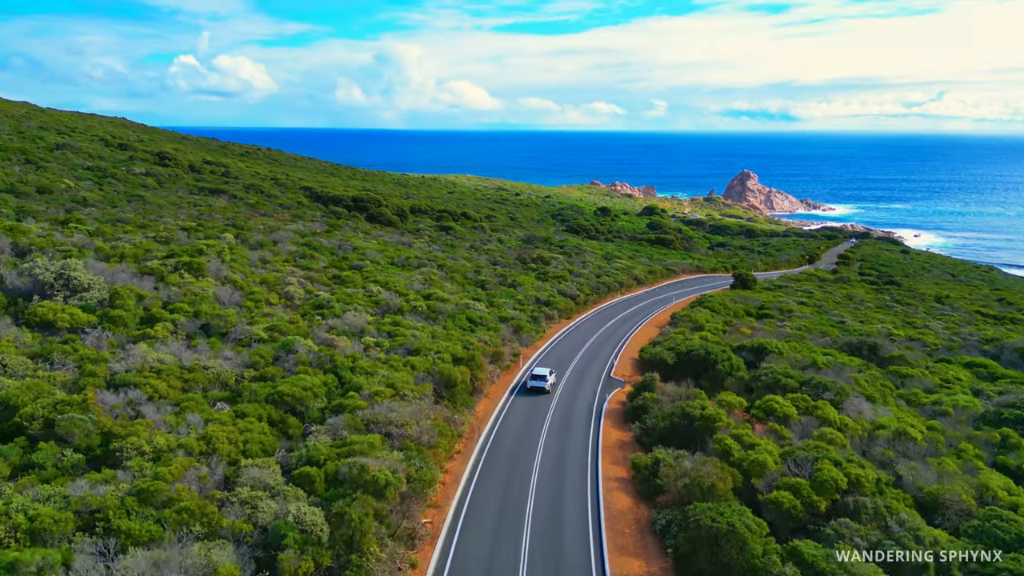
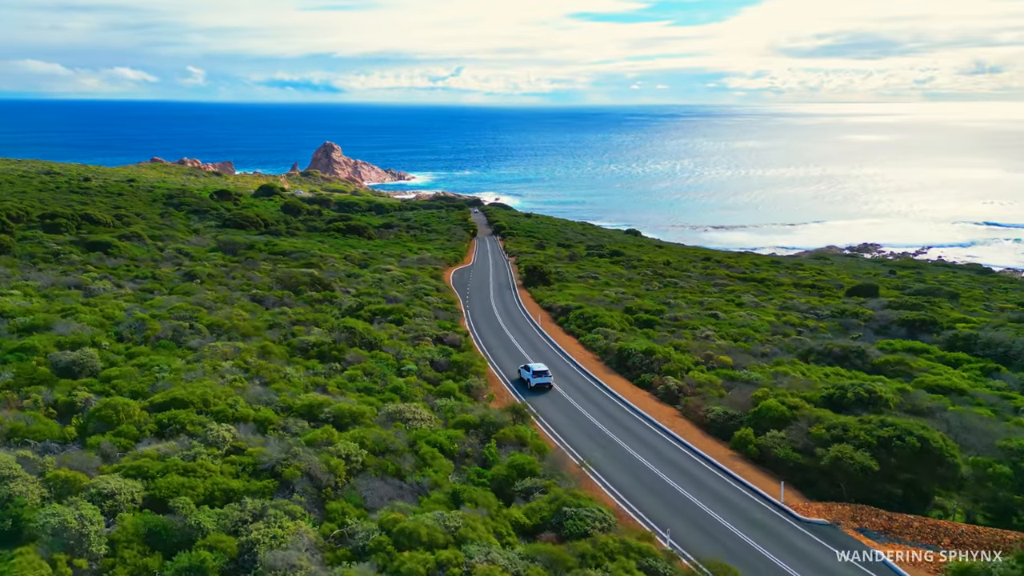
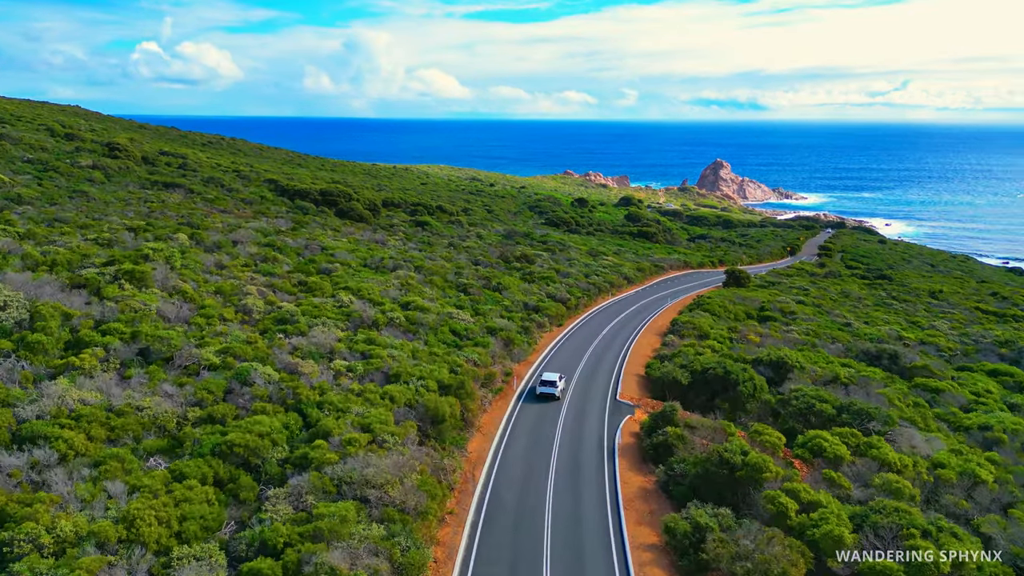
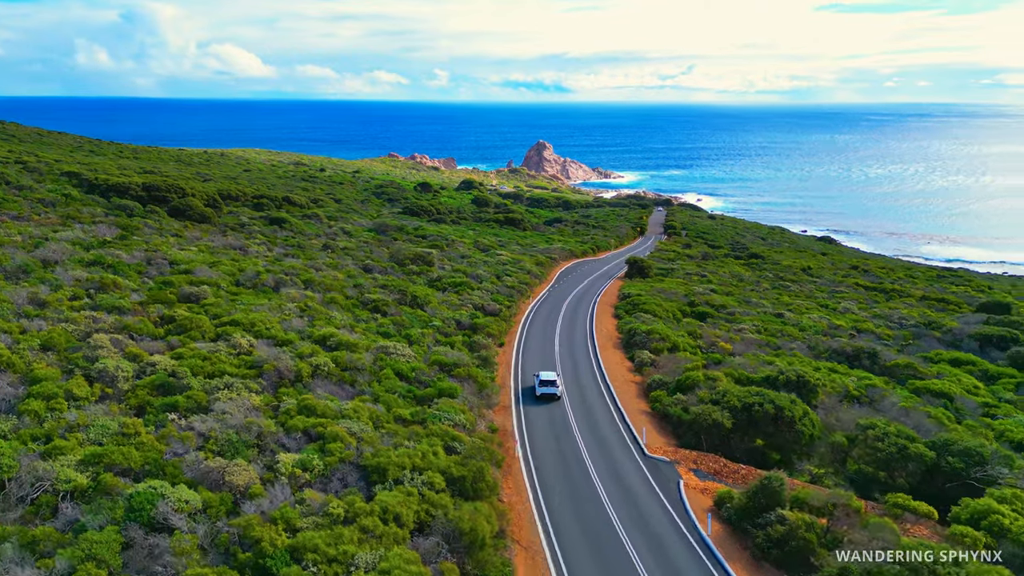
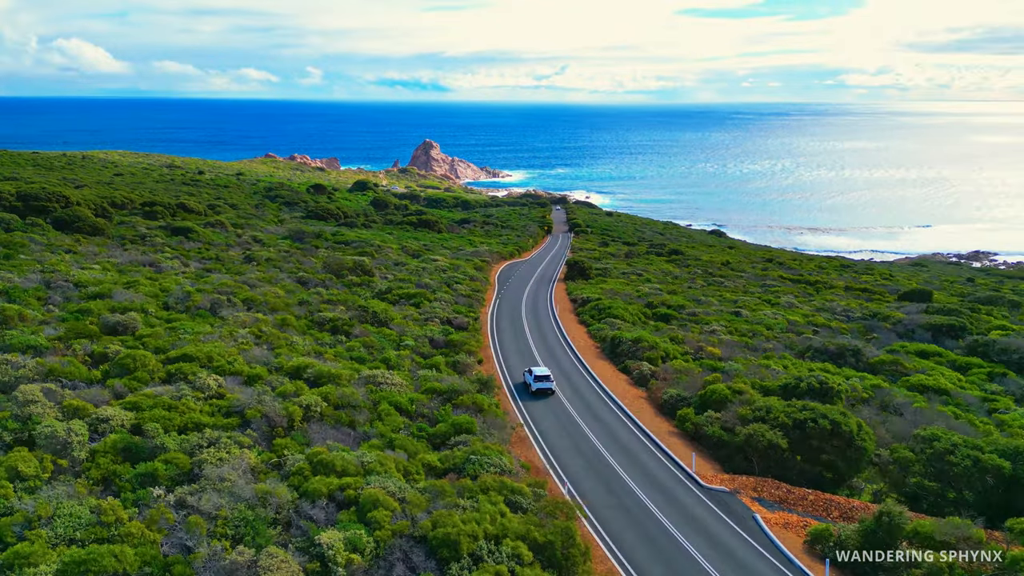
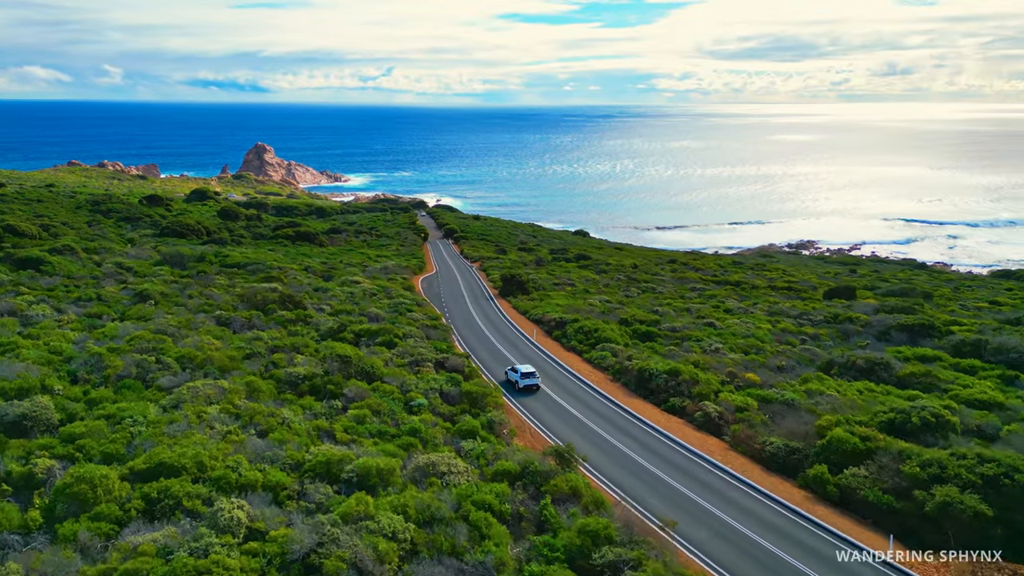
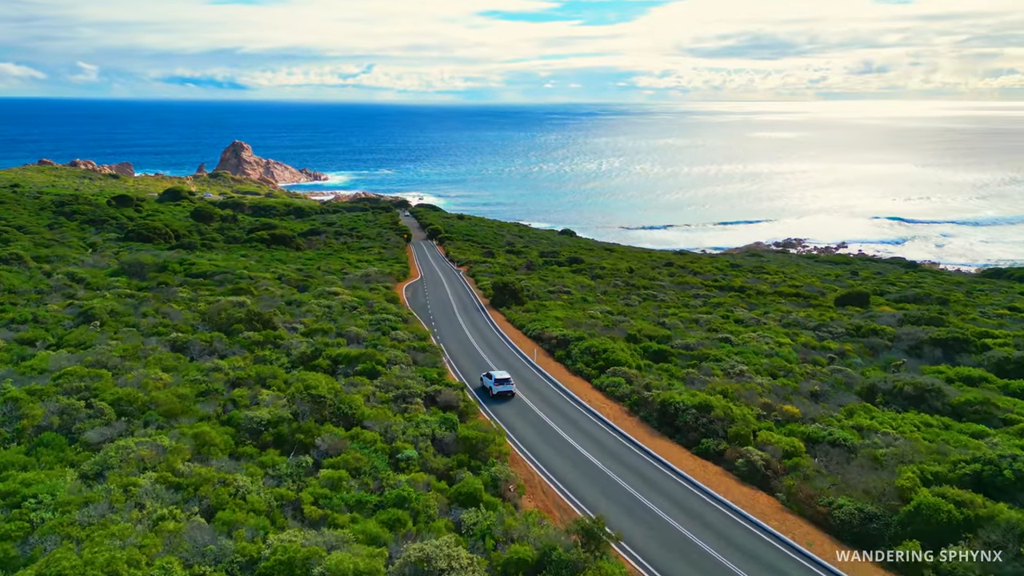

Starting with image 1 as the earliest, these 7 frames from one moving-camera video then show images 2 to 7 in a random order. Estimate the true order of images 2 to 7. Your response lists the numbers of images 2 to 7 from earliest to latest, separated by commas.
3, 4, 5, 2, 6, 7
